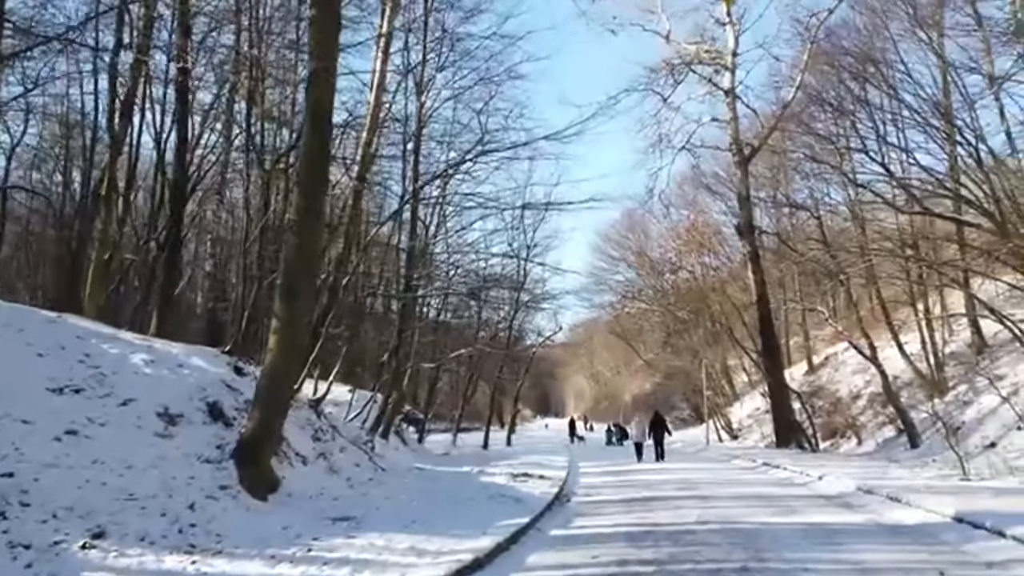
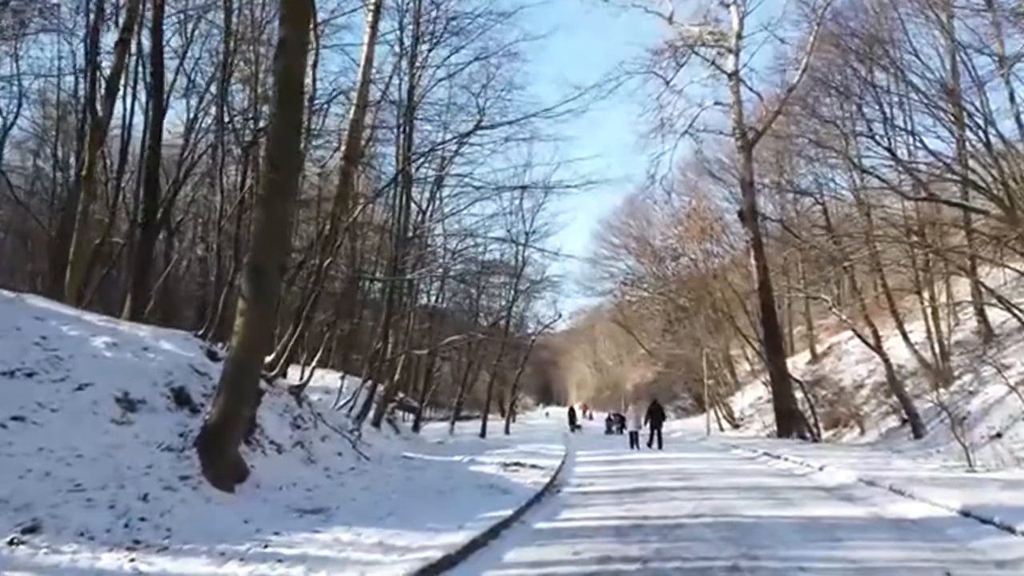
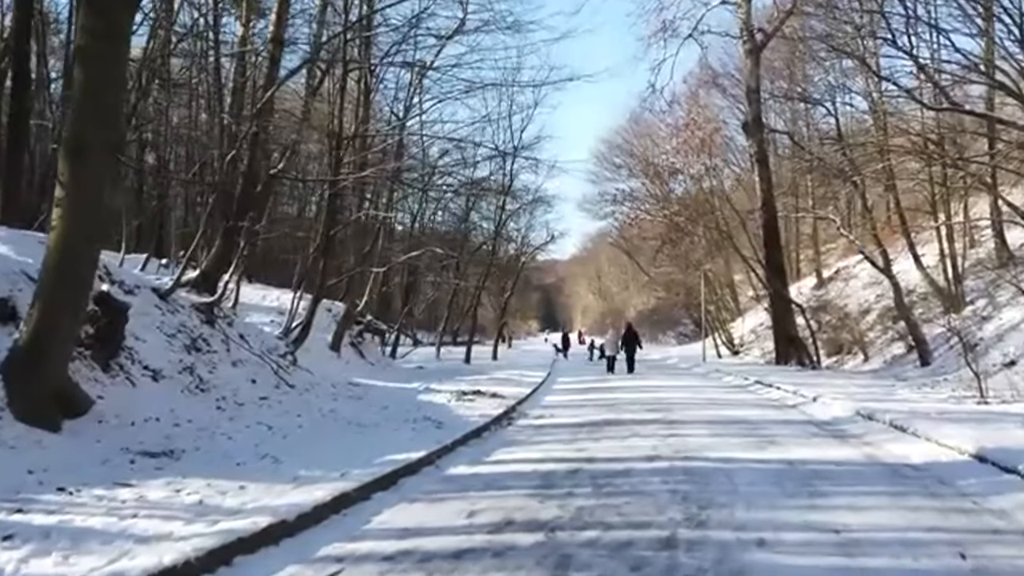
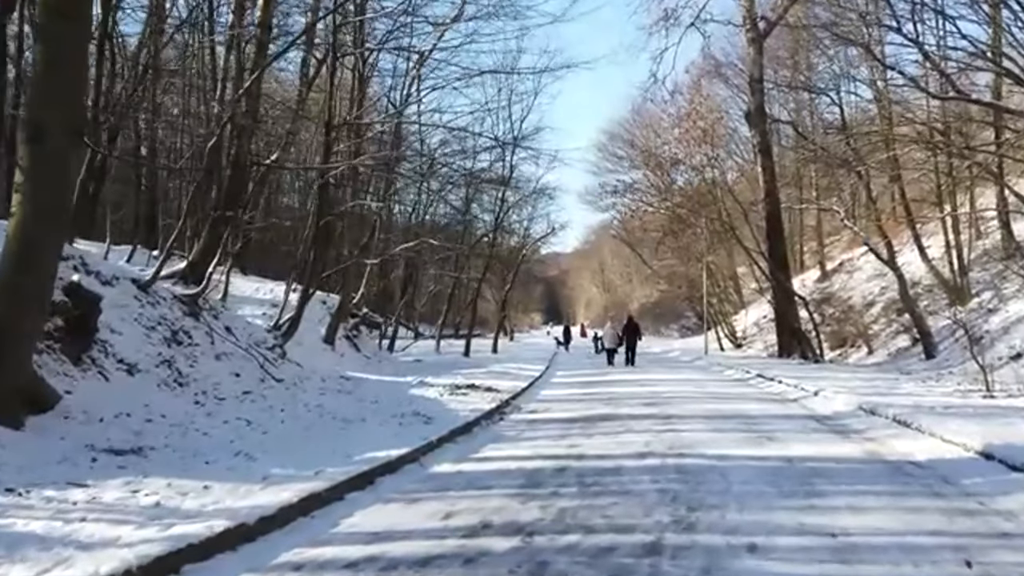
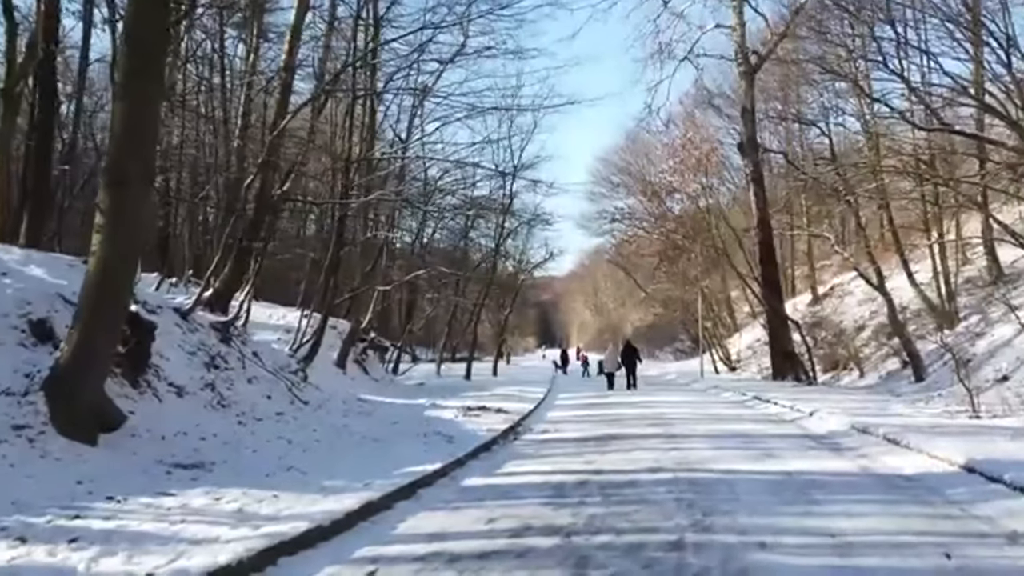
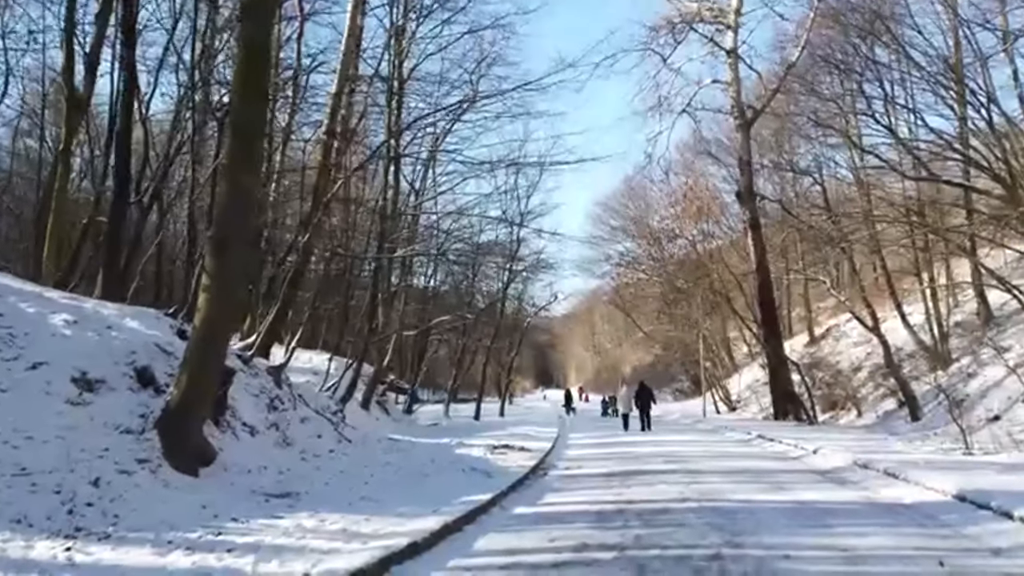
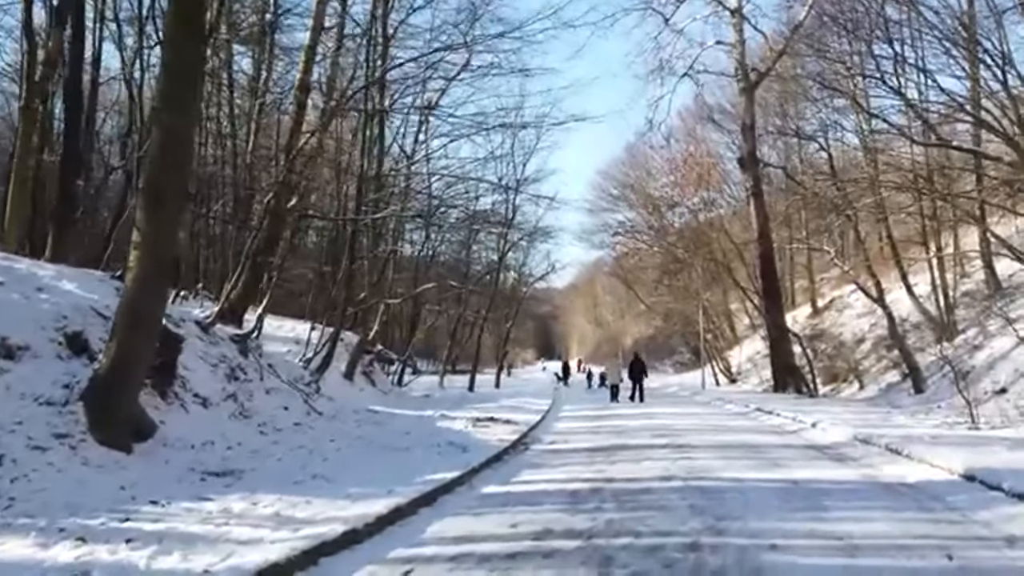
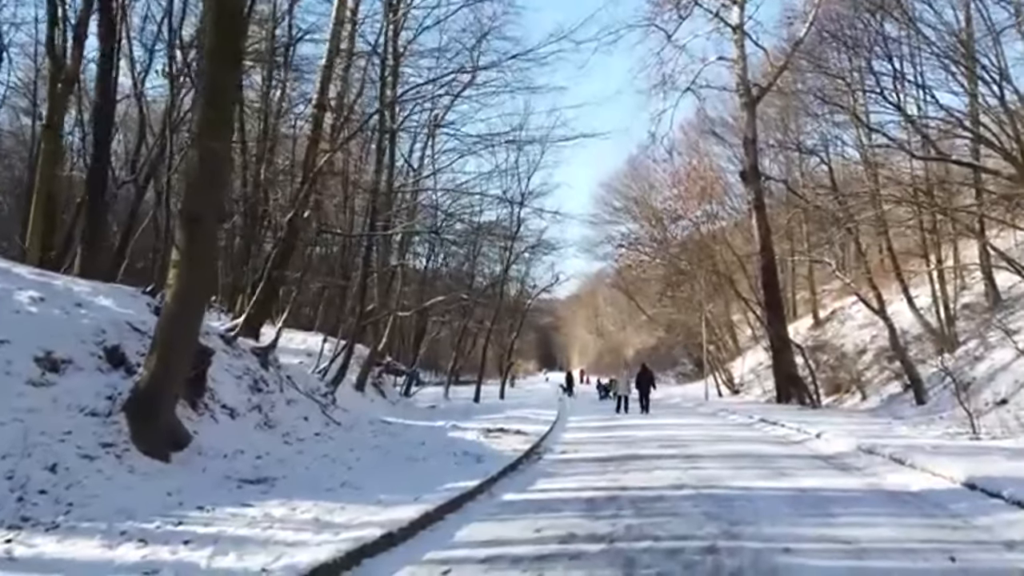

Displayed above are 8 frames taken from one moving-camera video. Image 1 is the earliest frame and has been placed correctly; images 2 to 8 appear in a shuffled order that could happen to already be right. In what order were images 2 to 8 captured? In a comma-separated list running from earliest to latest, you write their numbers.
2, 6, 8, 7, 5, 3, 4
